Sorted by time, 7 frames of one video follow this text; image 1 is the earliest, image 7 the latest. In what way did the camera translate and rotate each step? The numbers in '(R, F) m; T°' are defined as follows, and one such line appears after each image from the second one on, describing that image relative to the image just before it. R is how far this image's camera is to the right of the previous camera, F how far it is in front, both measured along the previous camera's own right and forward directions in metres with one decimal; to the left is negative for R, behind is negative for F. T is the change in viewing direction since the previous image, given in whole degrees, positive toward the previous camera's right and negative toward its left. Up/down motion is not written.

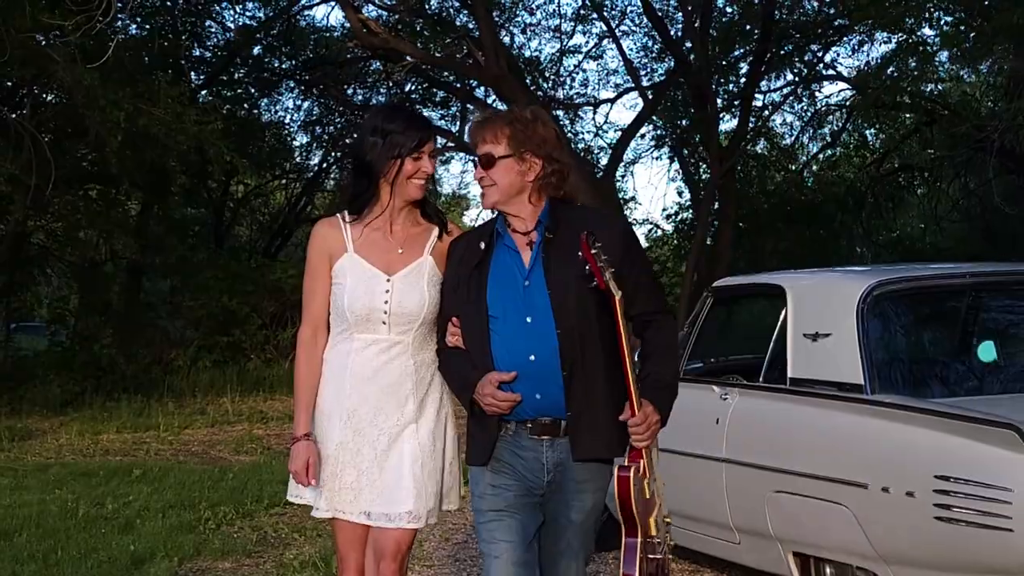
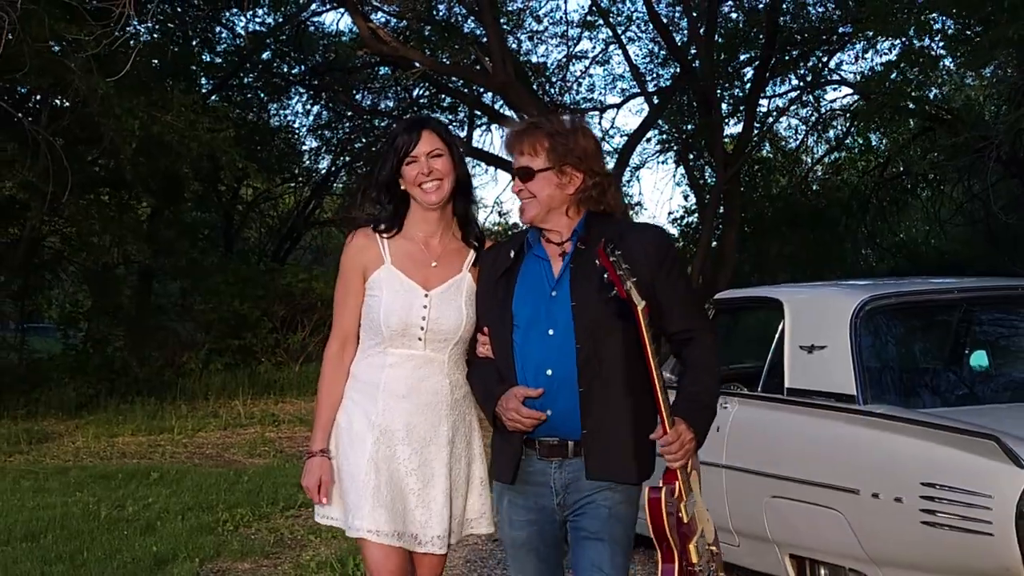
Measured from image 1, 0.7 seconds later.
(0.0, -0.2) m; 0°
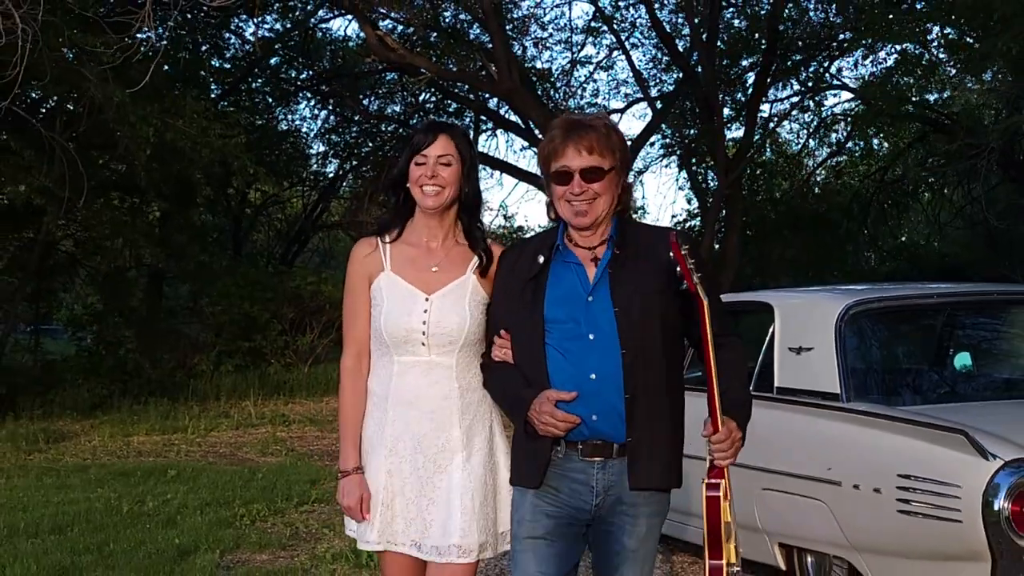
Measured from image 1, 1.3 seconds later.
(0.0, -0.3) m; 0°
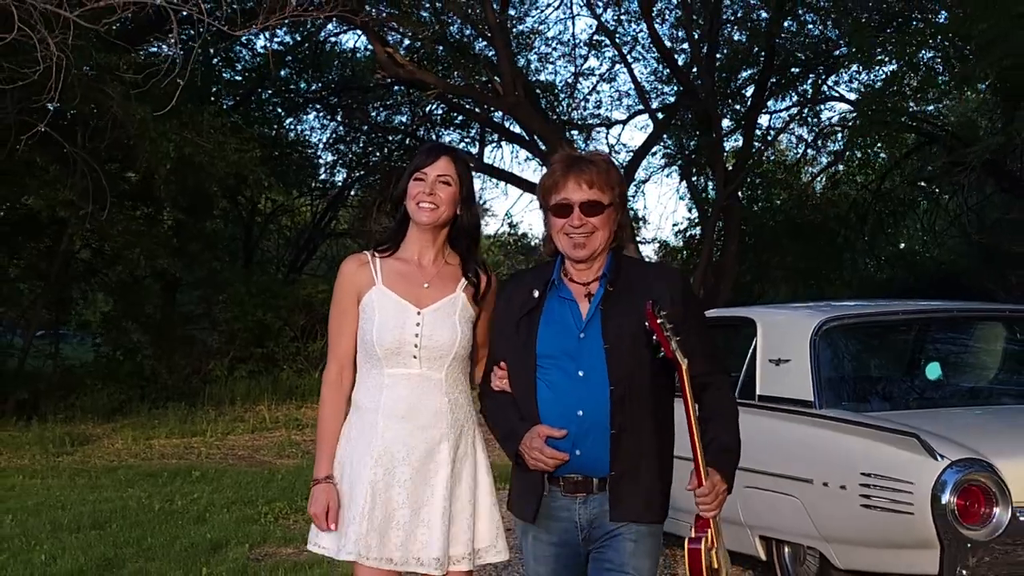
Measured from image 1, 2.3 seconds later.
(0.0, -0.5) m; 0°
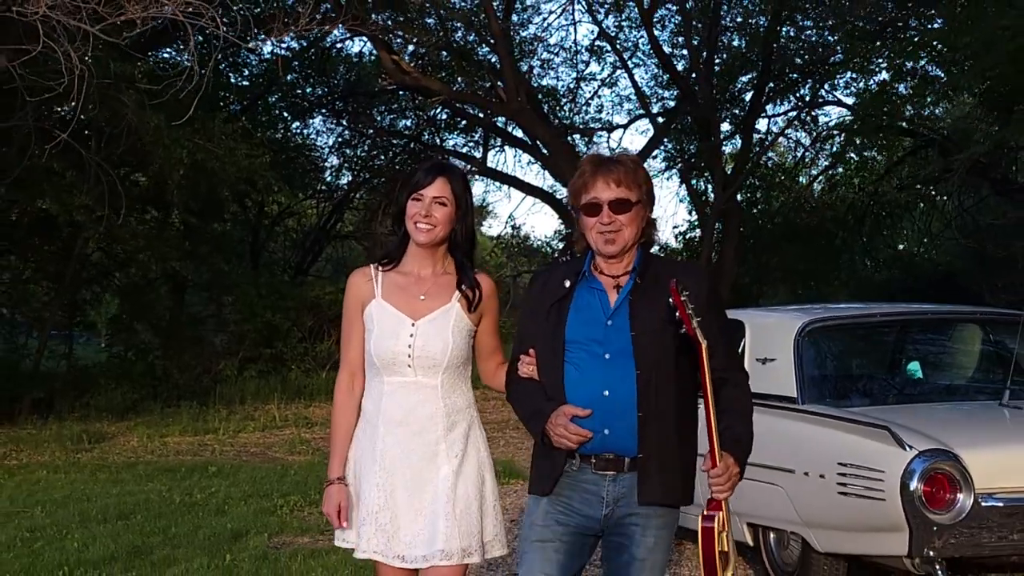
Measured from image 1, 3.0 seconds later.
(0.0, -0.4) m; 0°
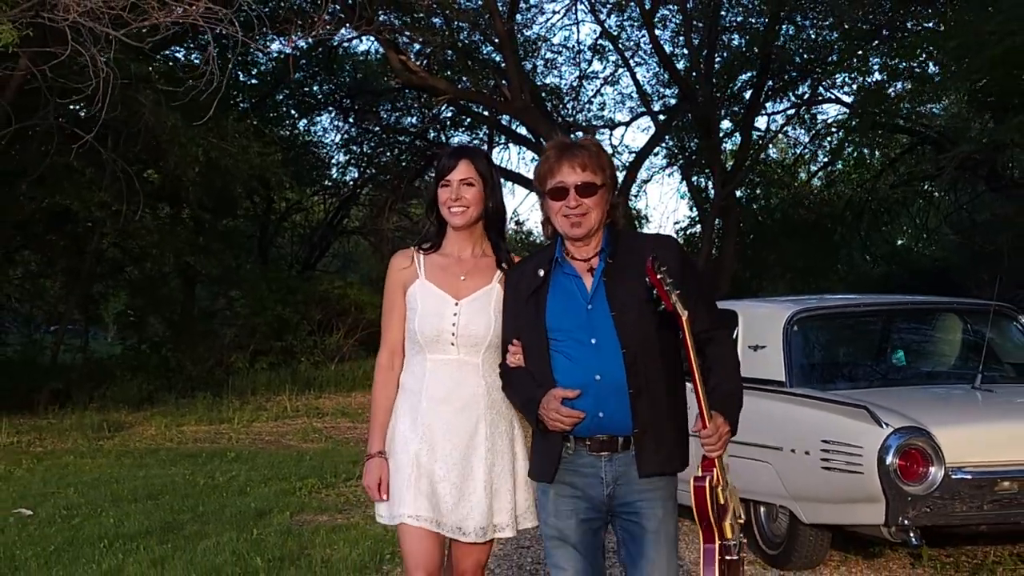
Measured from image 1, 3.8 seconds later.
(0.0, -0.4) m; 0°
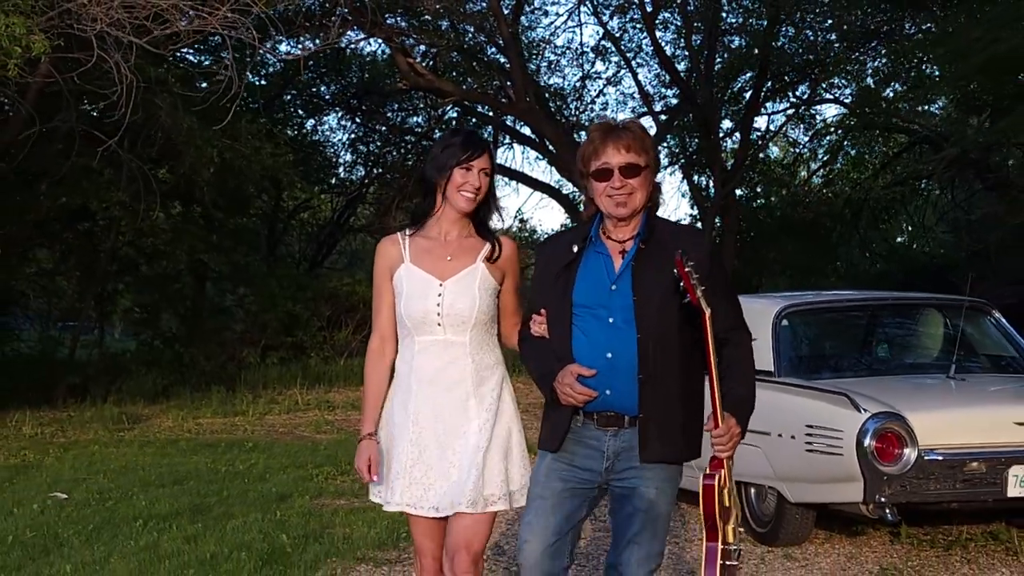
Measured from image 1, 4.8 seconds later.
(0.0, -0.4) m; 0°
